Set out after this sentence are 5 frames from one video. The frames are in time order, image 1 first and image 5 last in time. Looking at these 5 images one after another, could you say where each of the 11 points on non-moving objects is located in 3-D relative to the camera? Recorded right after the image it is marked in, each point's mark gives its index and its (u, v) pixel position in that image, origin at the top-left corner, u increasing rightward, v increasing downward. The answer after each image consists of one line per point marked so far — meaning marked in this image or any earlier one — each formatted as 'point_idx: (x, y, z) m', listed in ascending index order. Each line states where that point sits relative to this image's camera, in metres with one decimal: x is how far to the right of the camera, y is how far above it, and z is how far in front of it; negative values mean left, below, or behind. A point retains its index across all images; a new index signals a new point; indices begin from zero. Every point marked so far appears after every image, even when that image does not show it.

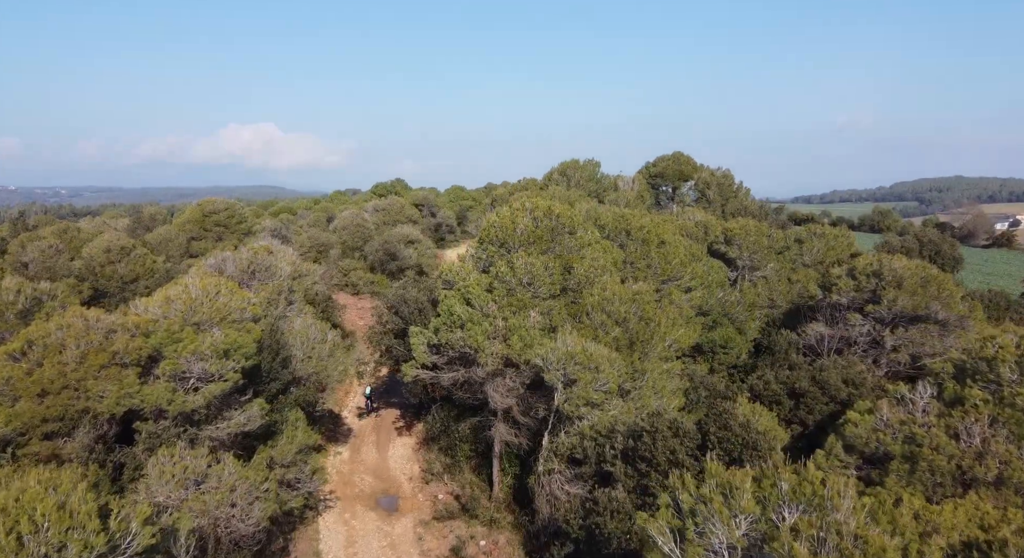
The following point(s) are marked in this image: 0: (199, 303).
0: (-10.5, -0.9, +18.0) m
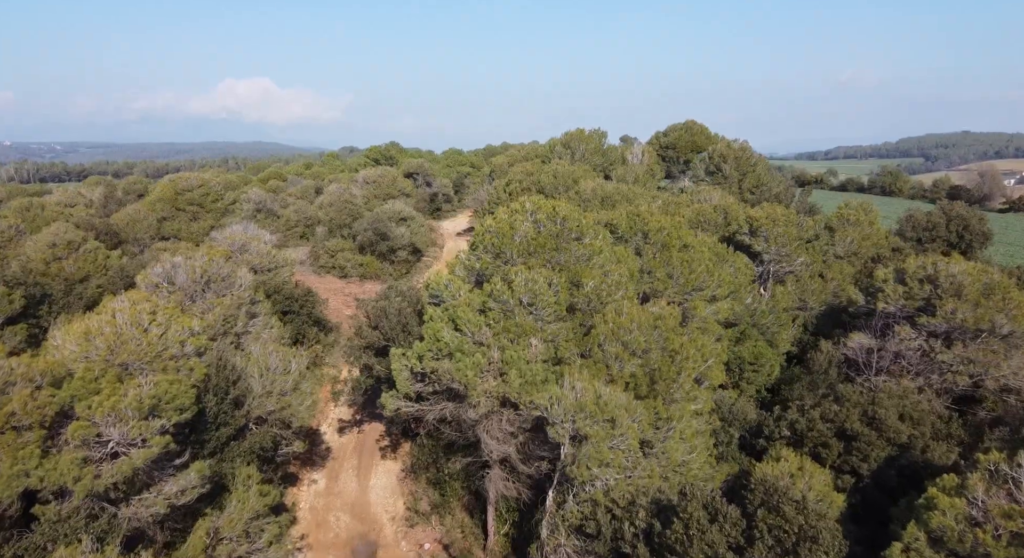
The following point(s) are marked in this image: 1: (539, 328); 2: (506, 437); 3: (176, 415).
0: (-10.5, -1.7, +14.7) m
1: (+0.8, -1.5, +17.0) m
2: (-0.2, -4.7, +16.0) m
3: (-8.6, -3.5, +13.8) m
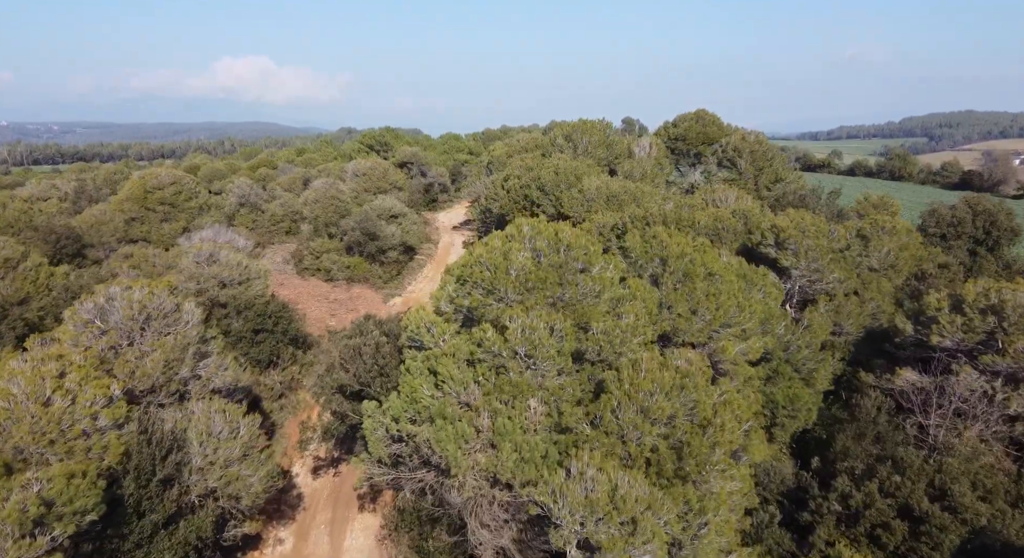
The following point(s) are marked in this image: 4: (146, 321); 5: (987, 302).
0: (-10.7, -3.0, +11.7) m
1: (+0.7, -2.8, +13.9) m
2: (-0.3, -6.0, +13.1) m
3: (-8.7, -4.8, +10.8) m
4: (-11.6, -1.3, +17.1) m
5: (+16.6, -0.8, +18.8) m
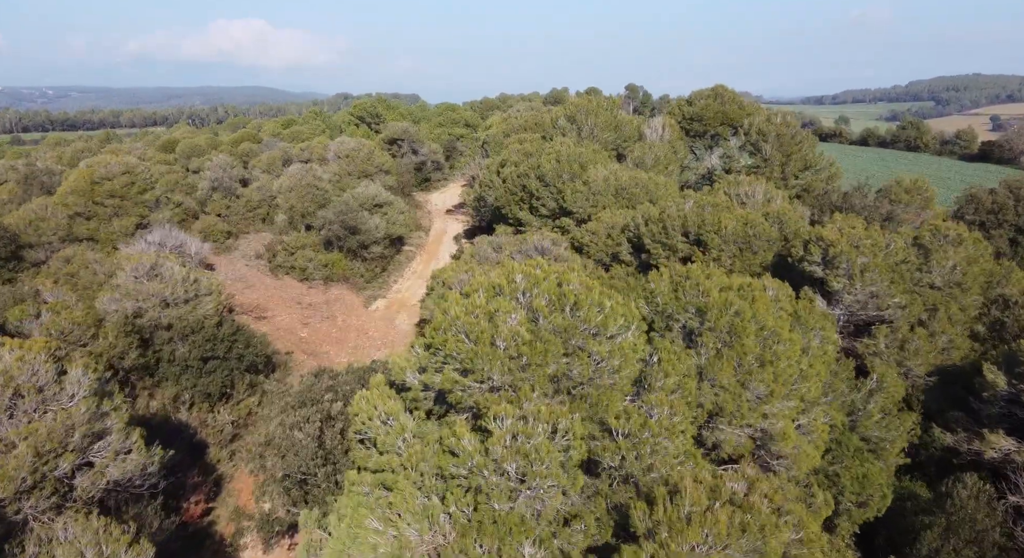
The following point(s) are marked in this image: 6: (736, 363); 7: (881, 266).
0: (-11.0, -4.7, +7.7) m
1: (+0.4, -4.4, +9.9) m
2: (-0.6, -7.6, +9.2) m
3: (-9.0, -6.6, +6.9) m
4: (-11.9, -2.8, +13.0) m
5: (+16.4, -2.1, +14.6) m
6: (+5.3, -2.0, +12.8) m
7: (+13.6, +0.5, +19.8) m
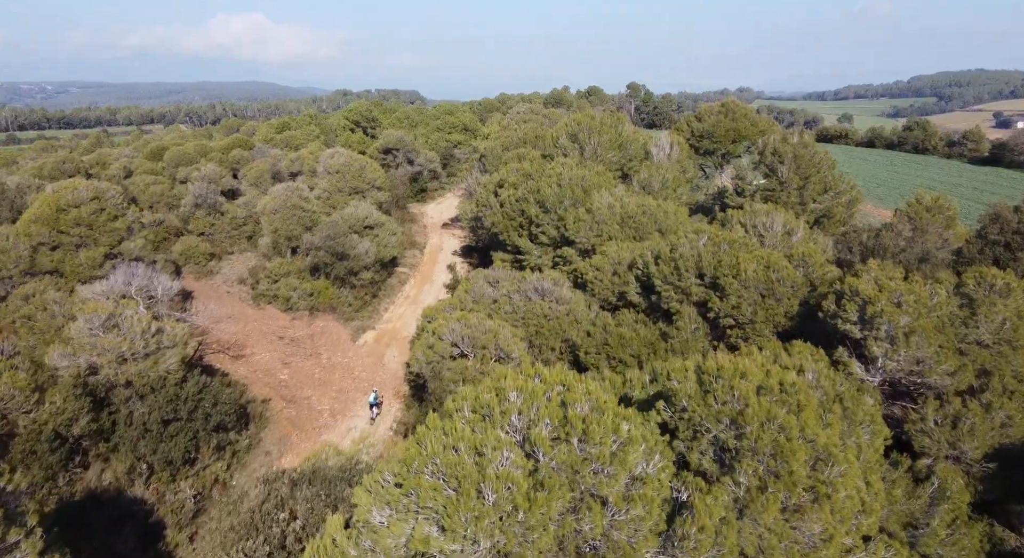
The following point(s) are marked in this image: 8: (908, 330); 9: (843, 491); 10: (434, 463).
0: (-11.1, -6.9, +5.3) m
1: (+0.3, -6.6, +7.5) m
2: (-0.7, -9.8, +6.9) m
3: (-9.1, -8.8, +4.5) m
4: (-12.0, -4.9, +10.6) m
5: (+16.2, -4.2, +12.2) m
6: (+5.2, -4.1, +10.4) m
7: (+13.4, -1.6, +17.4) m
8: (+12.8, -1.7, +17.4) m
9: (+6.5, -4.1, +10.5) m
10: (-1.6, -3.0, +9.6) m
